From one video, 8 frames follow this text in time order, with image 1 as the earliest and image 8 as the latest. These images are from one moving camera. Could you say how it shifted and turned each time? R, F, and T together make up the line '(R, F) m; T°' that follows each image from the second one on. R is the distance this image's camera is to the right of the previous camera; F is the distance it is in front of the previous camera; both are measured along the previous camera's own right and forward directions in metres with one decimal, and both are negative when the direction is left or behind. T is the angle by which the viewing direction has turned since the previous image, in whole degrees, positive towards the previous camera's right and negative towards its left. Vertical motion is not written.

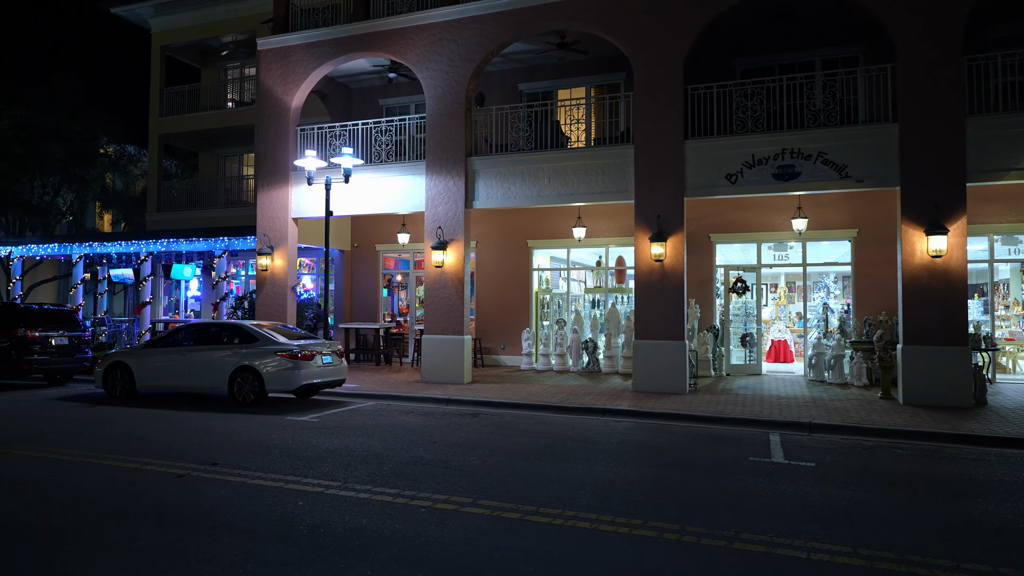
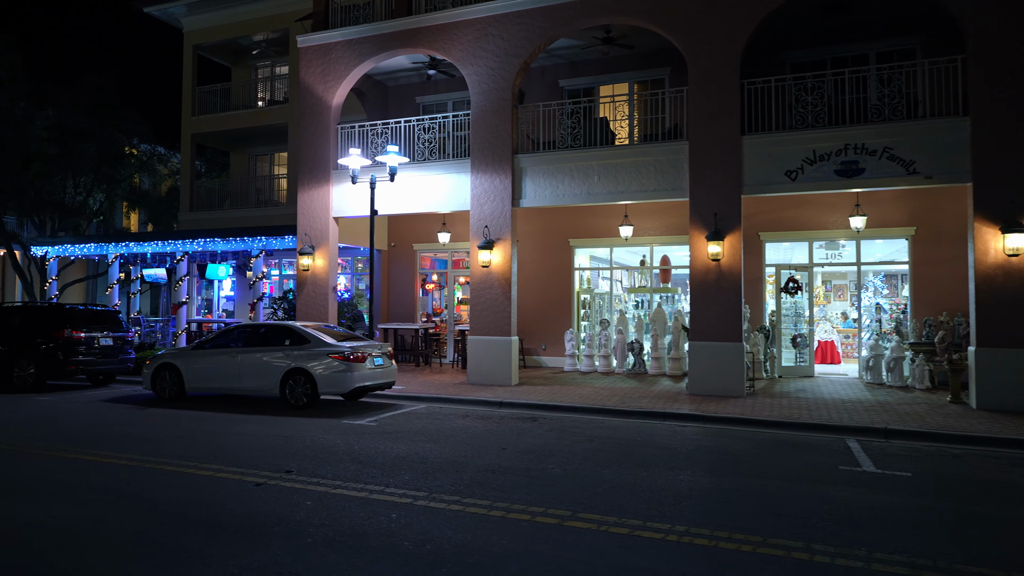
(-0.7, +0.3) m; -1°
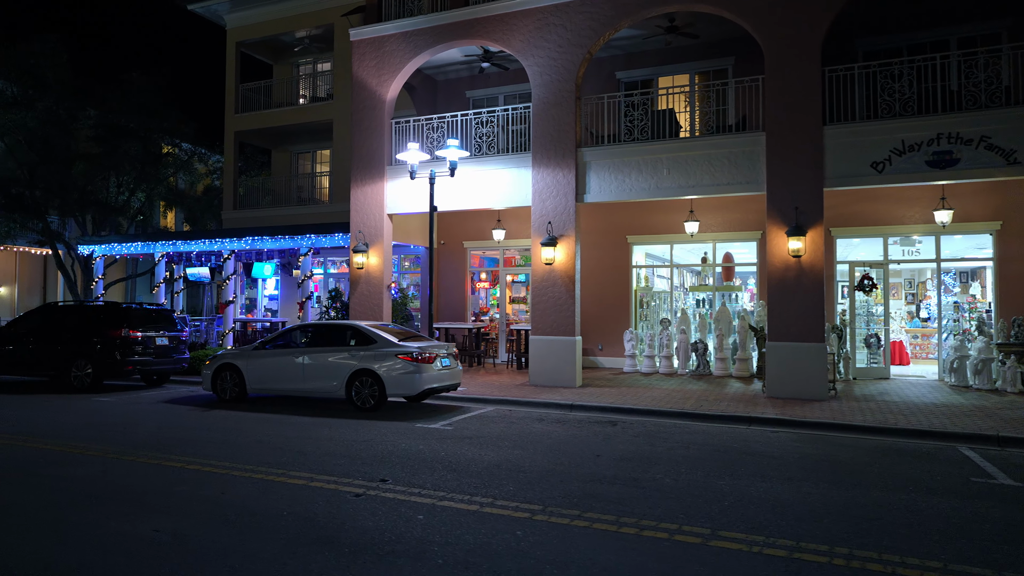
(-0.9, +0.5) m; -2°
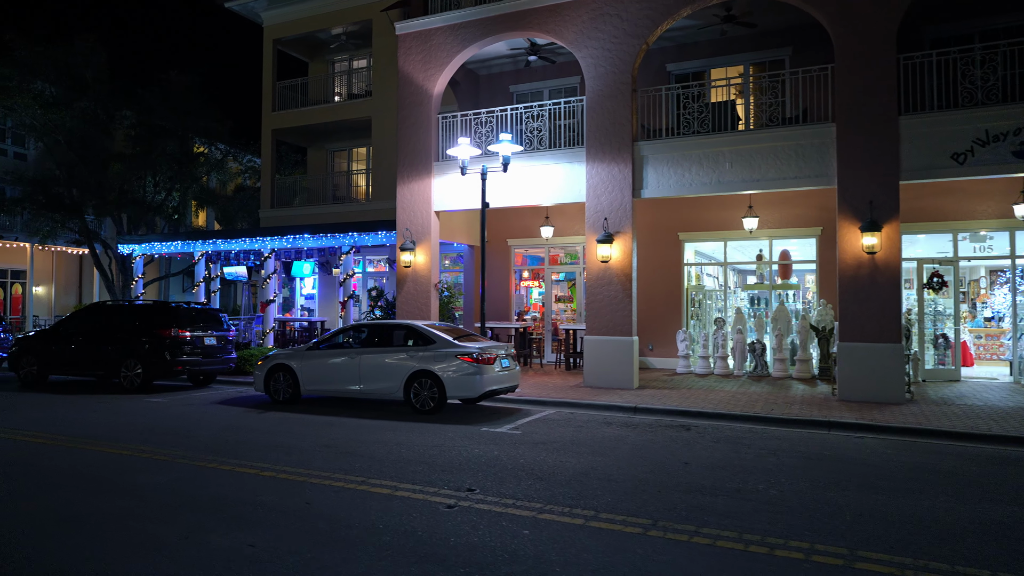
(-0.7, +0.4) m; -2°
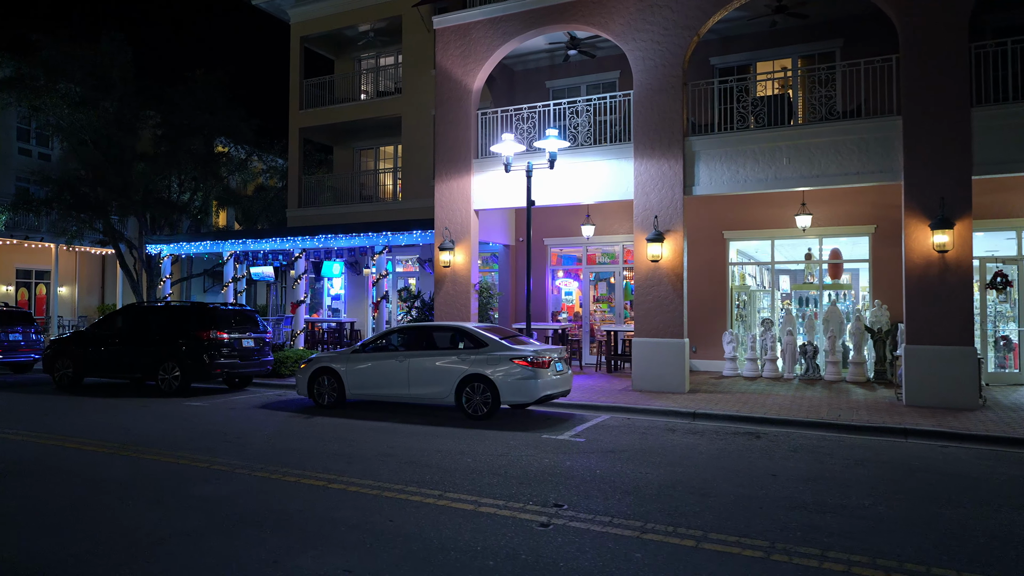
(-0.7, +0.4) m; -1°
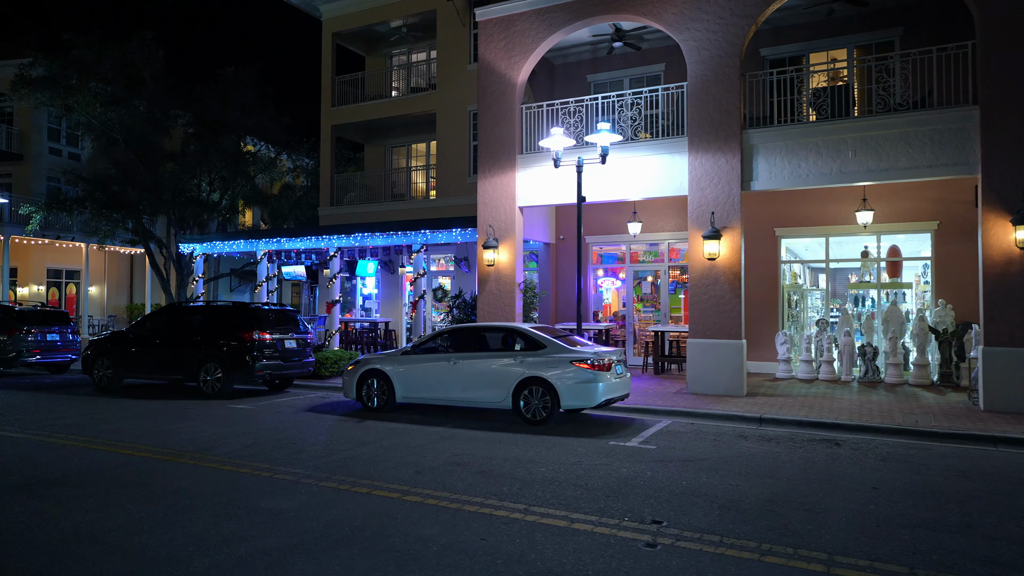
(-0.6, +0.4) m; -1°
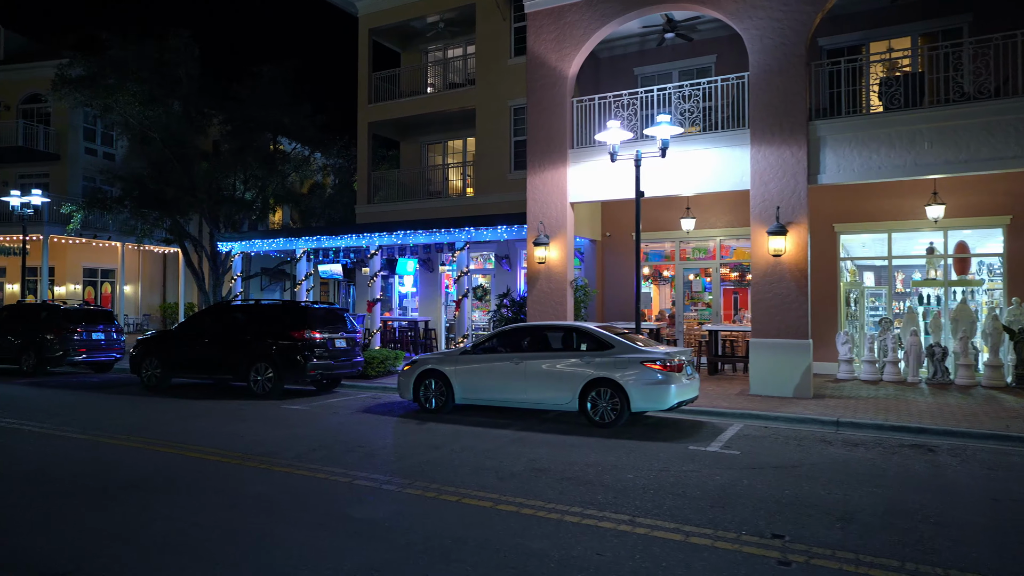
(-0.7, +0.4) m; -2°
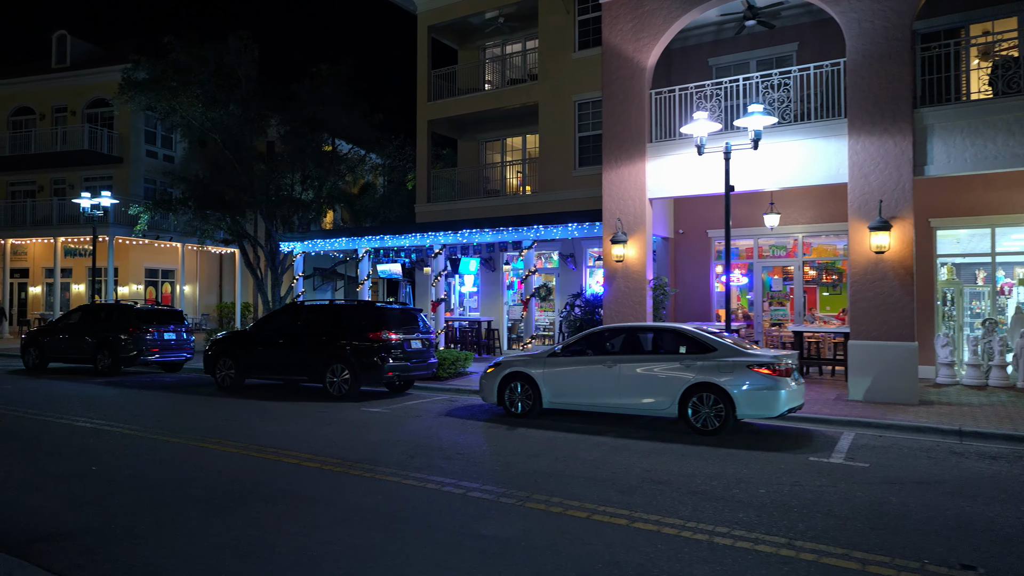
(-0.8, +0.4) m; -3°
